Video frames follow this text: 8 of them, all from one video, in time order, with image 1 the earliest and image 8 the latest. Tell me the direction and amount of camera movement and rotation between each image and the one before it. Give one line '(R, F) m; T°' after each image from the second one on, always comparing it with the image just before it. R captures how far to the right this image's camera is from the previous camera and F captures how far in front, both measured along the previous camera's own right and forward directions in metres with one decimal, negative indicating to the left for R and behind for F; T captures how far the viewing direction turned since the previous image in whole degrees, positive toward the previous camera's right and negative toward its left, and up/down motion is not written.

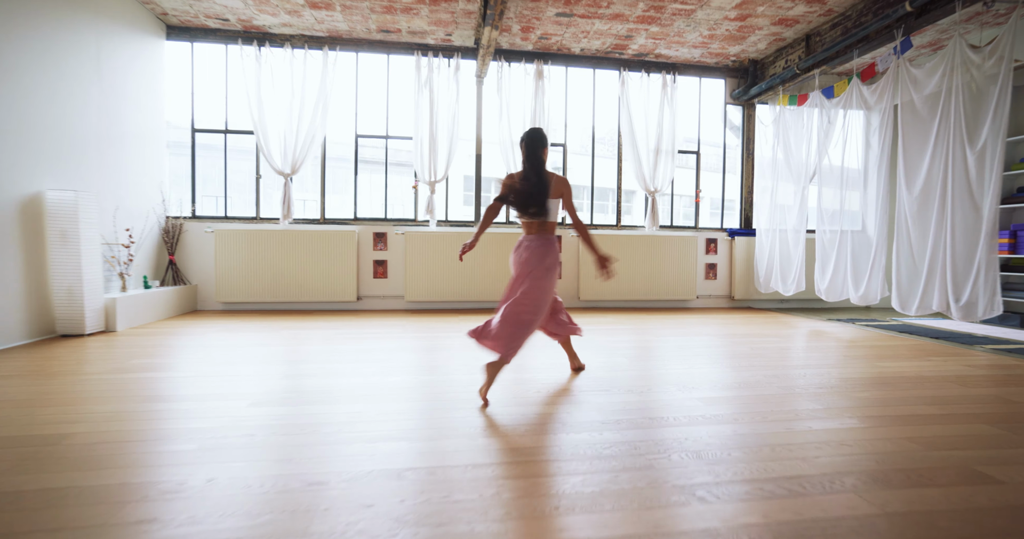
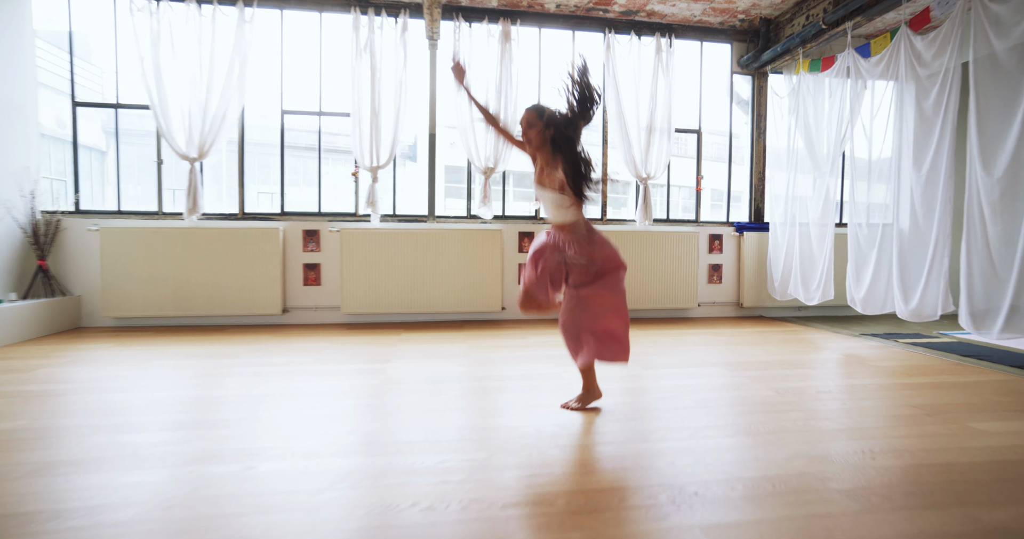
(+0.4, +1.3) m; 0°
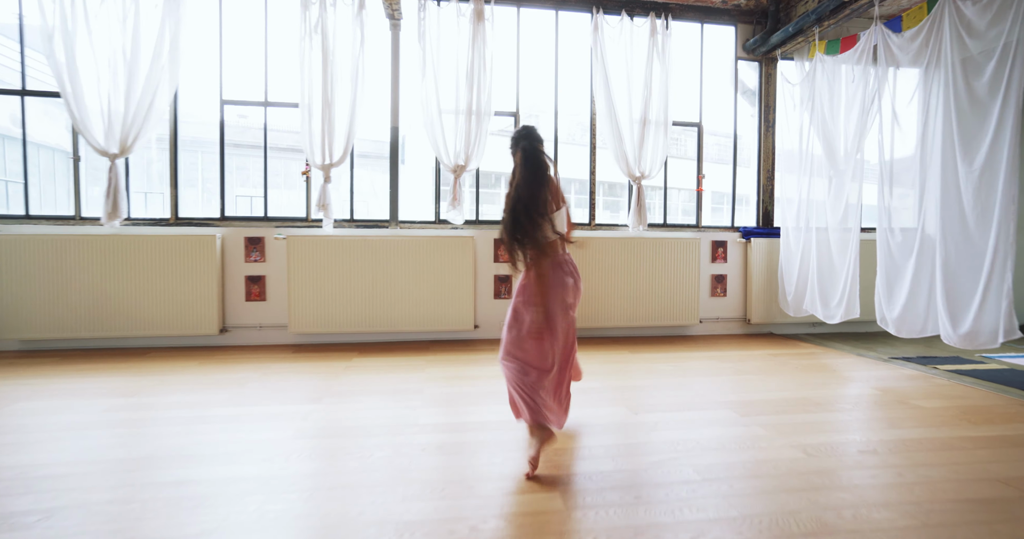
(+0.2, +0.8) m; 0°
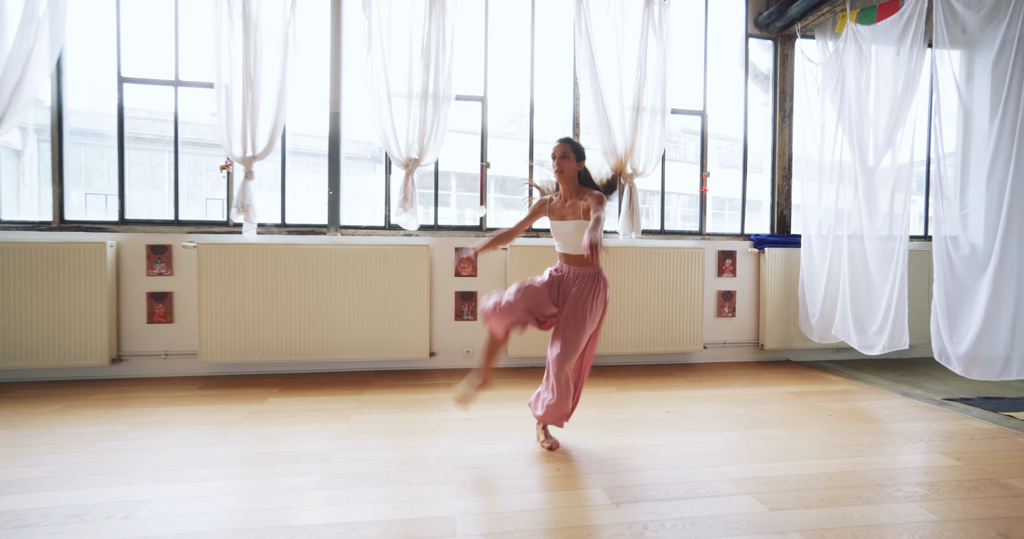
(+0.3, +1.0) m; 0°
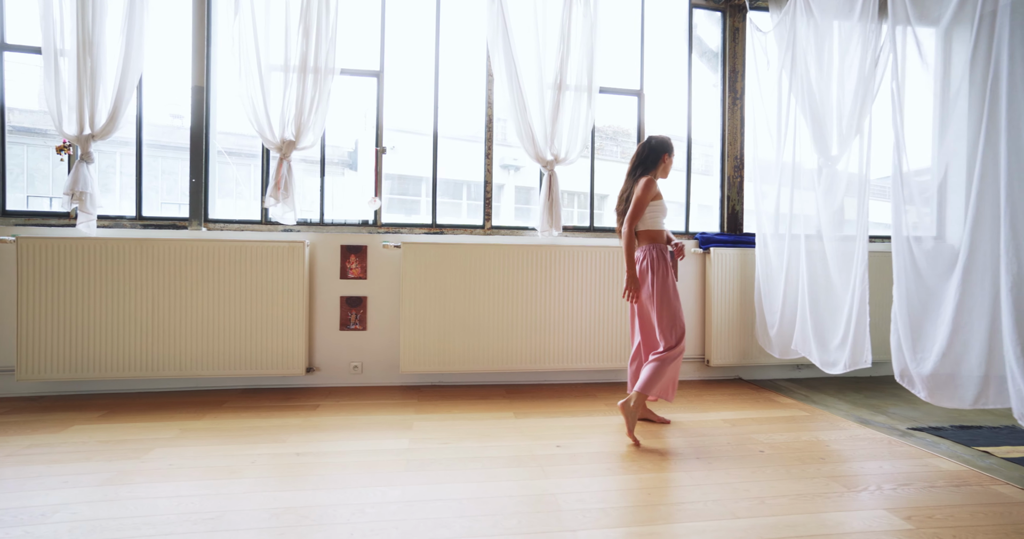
(+0.7, +0.7) m; 0°
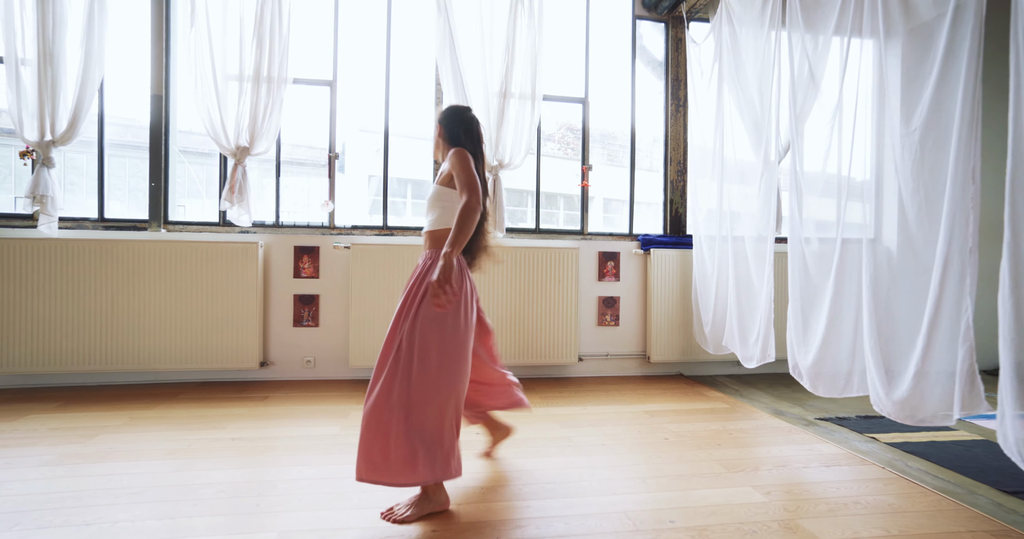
(+0.4, -0.2) m; 0°
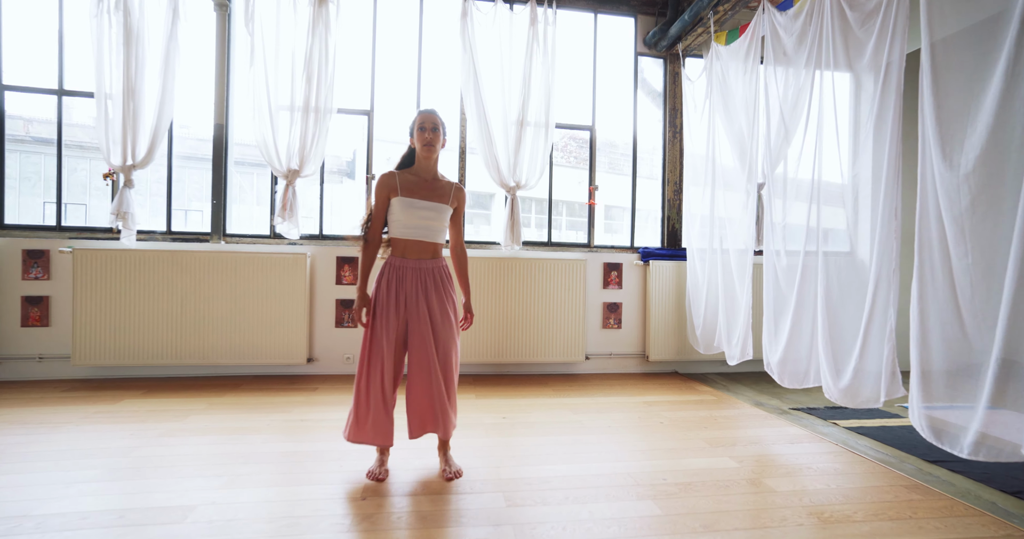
(-0.1, -0.6) m; 0°
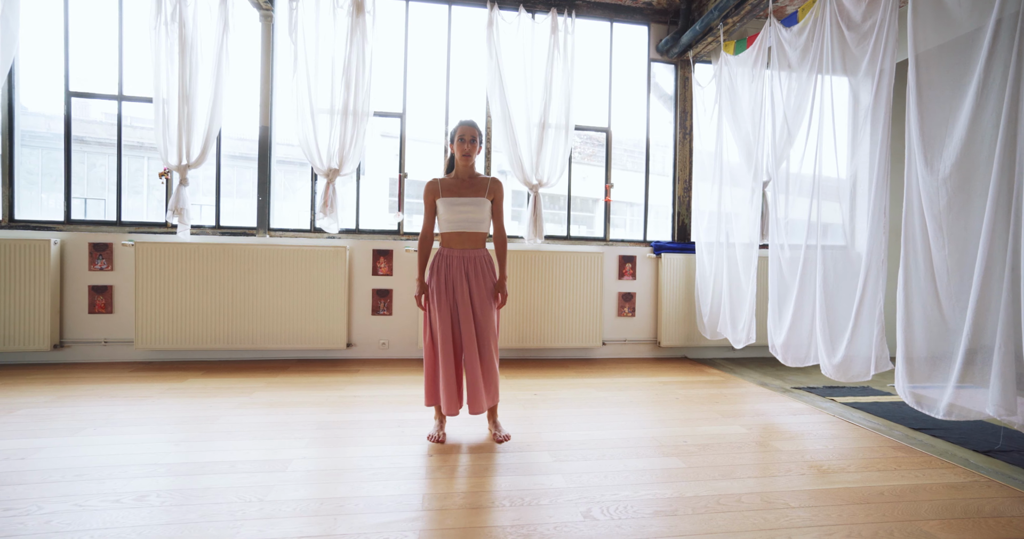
(-0.2, -0.4) m; 0°
